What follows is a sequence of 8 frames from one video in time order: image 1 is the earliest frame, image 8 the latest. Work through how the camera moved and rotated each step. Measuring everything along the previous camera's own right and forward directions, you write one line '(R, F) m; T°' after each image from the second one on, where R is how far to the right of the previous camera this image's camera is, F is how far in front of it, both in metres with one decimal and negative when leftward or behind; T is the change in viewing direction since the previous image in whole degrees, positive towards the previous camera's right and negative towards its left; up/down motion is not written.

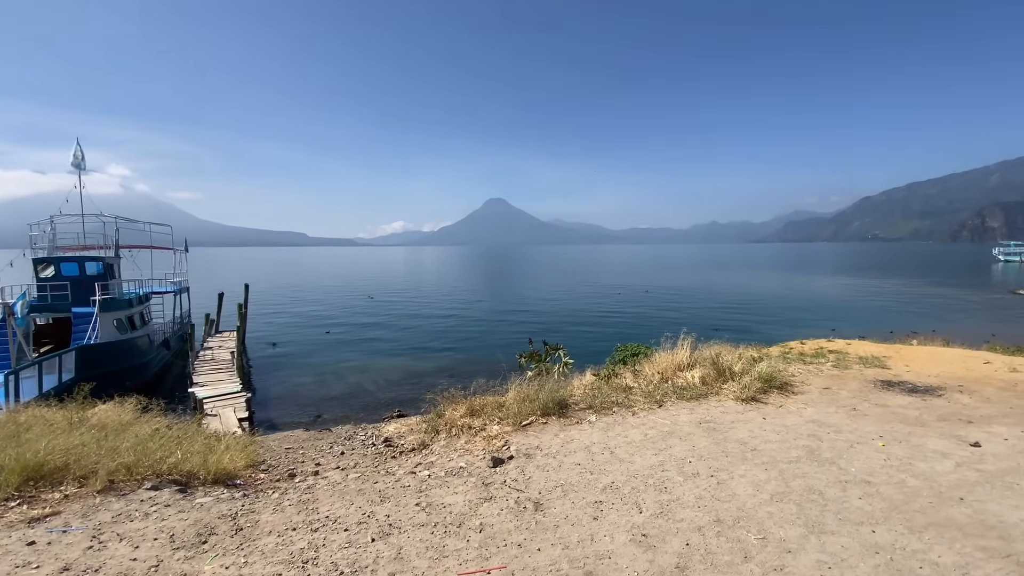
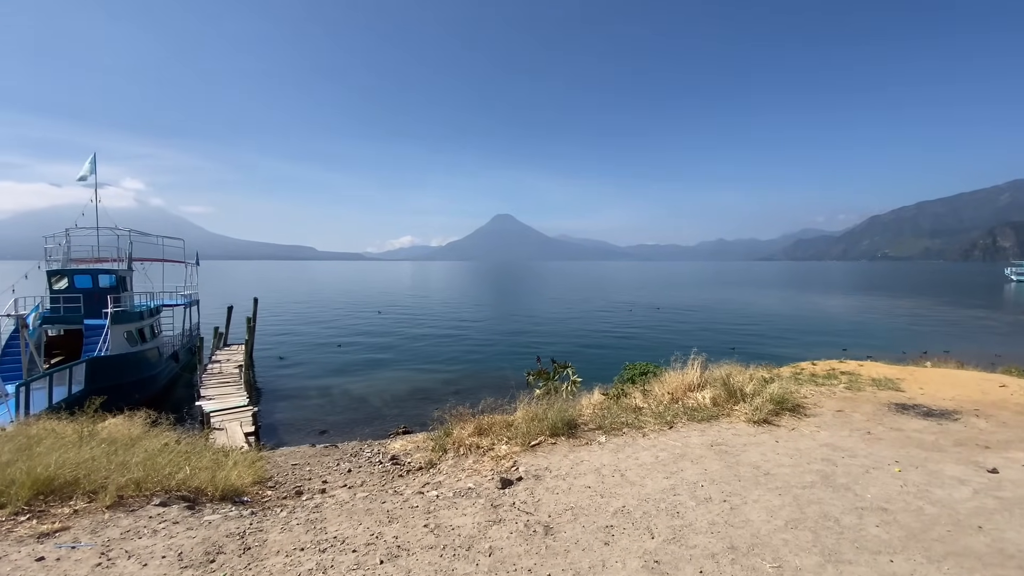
(0.0, 0.0) m; -1°
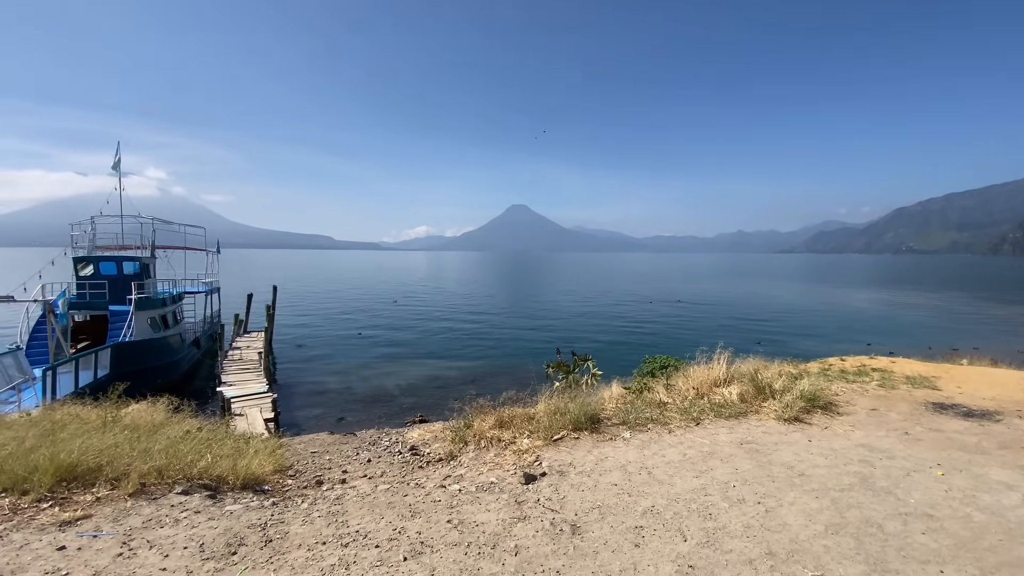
(-0.1, +0.2) m; -2°
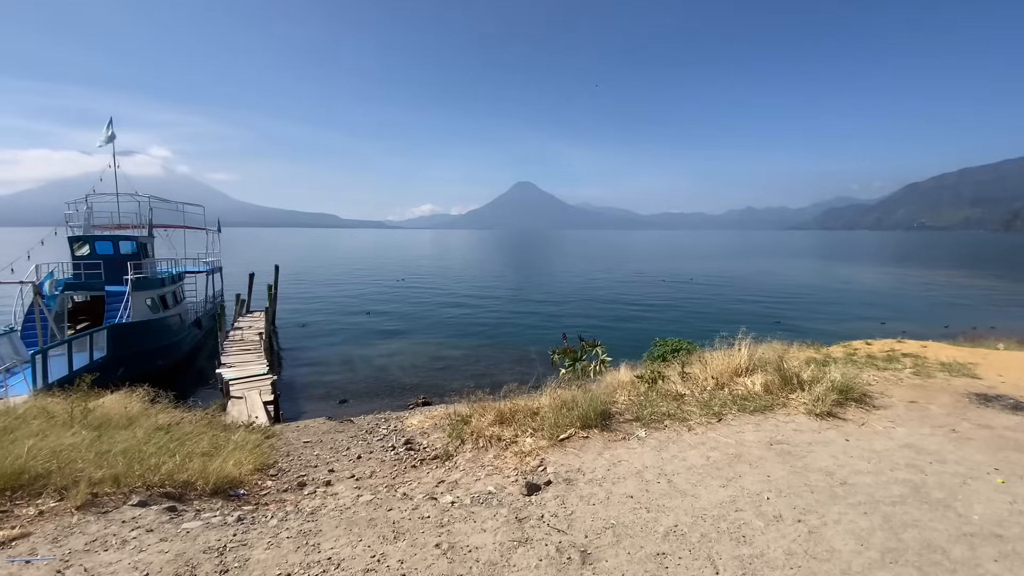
(0.0, +0.6) m; -1°
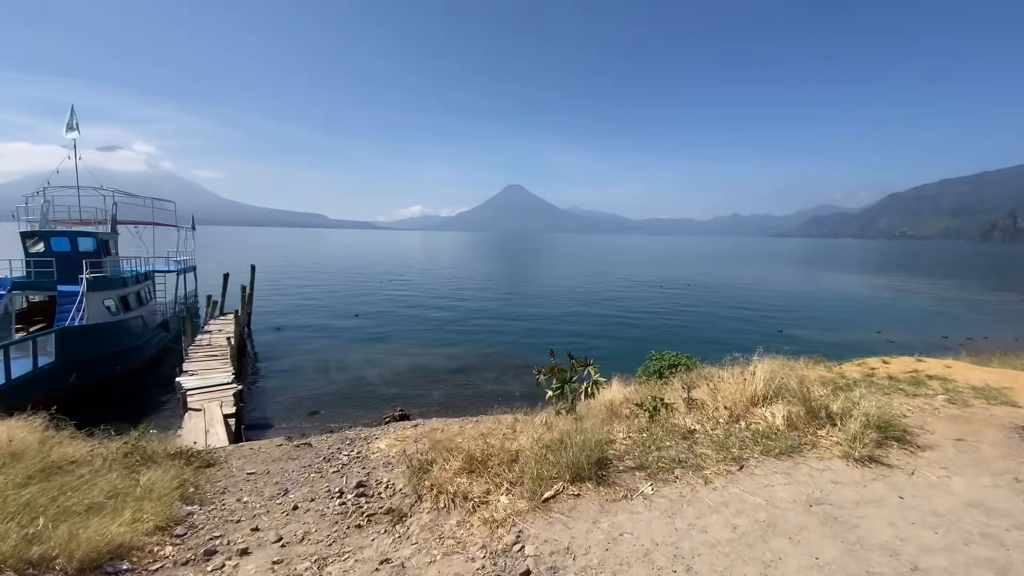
(+0.1, +1.1) m; +1°
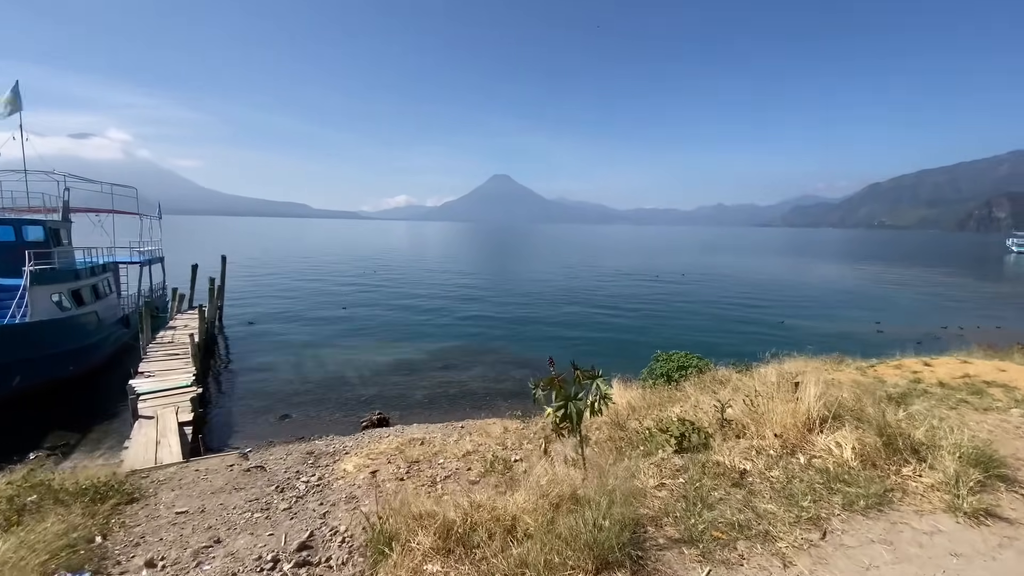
(0.0, +1.3) m; +2°
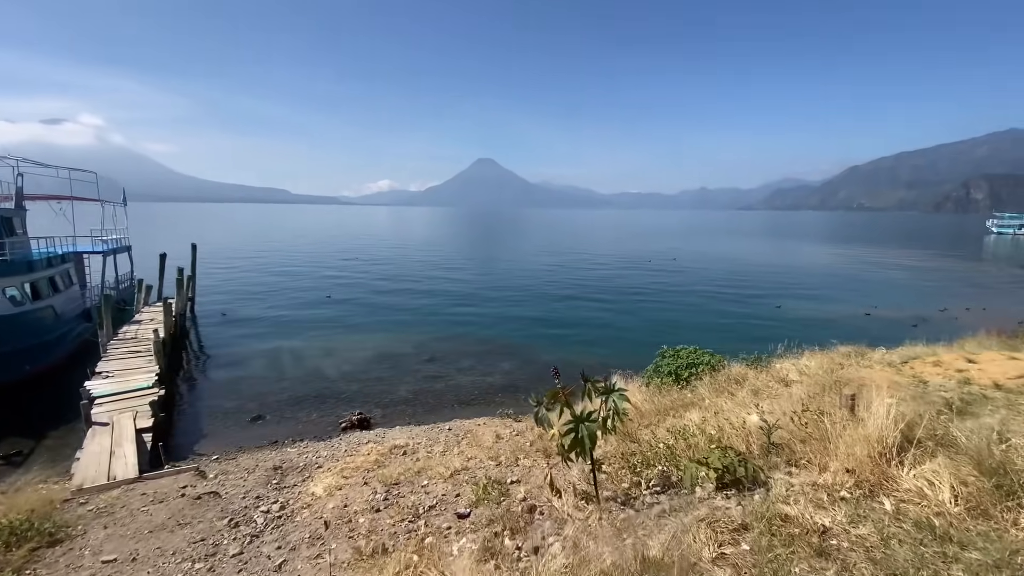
(-0.1, +1.1) m; +2°
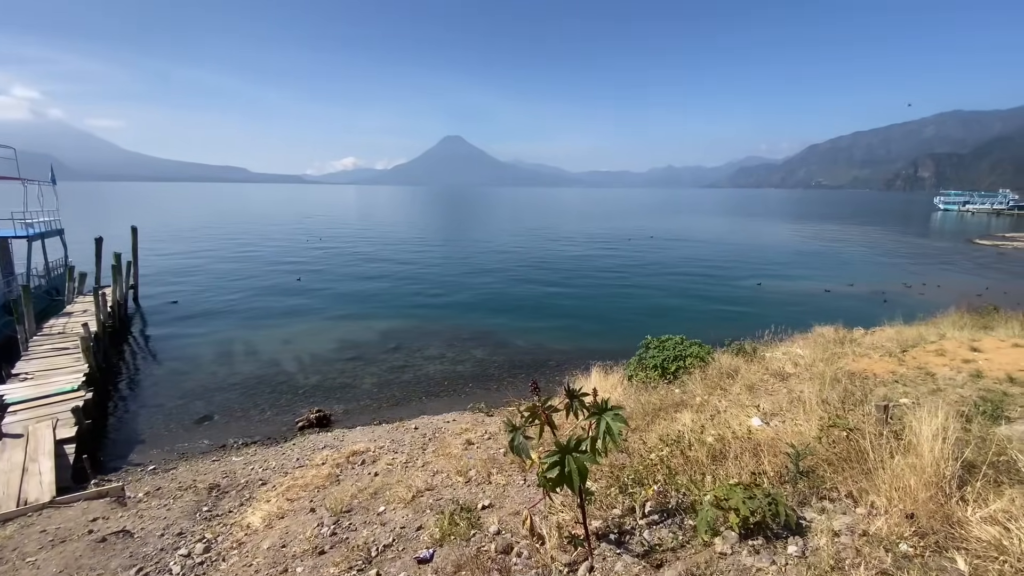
(0.0, +0.9) m; +4°
